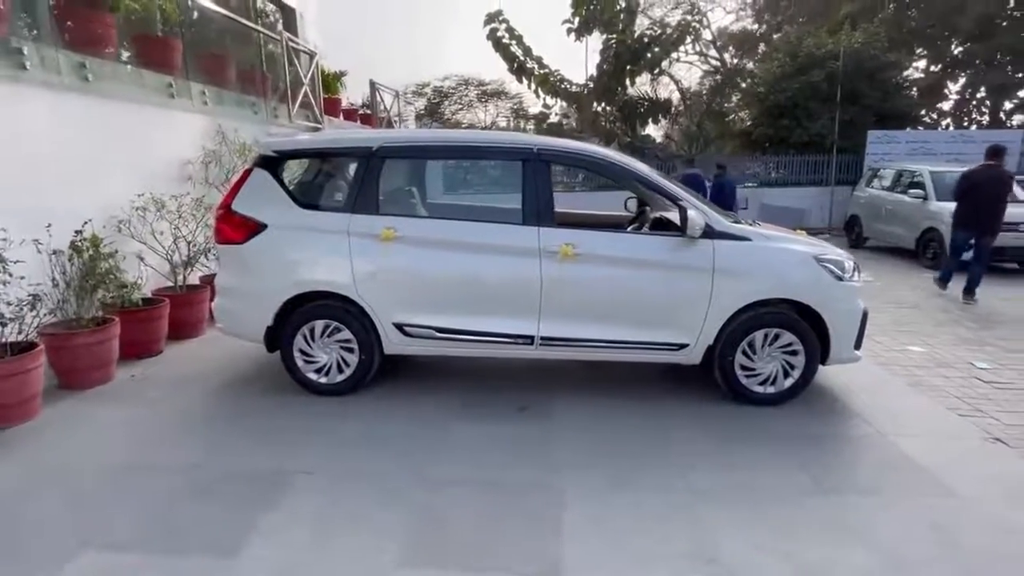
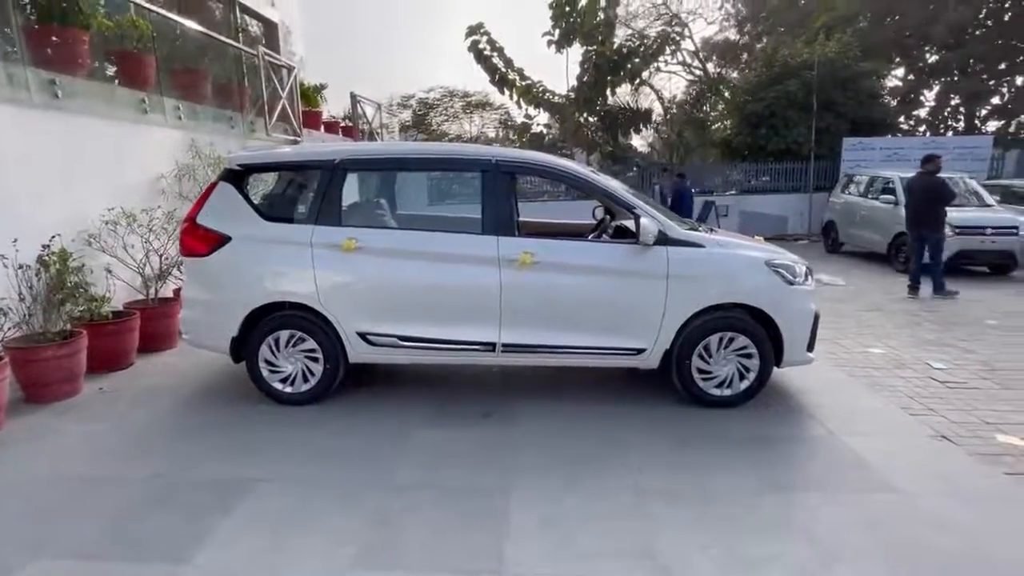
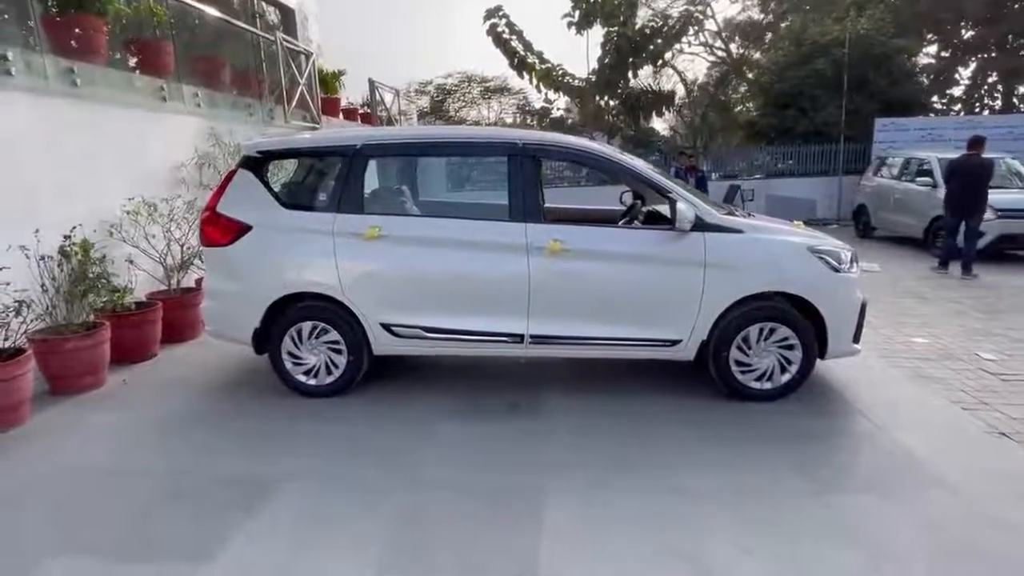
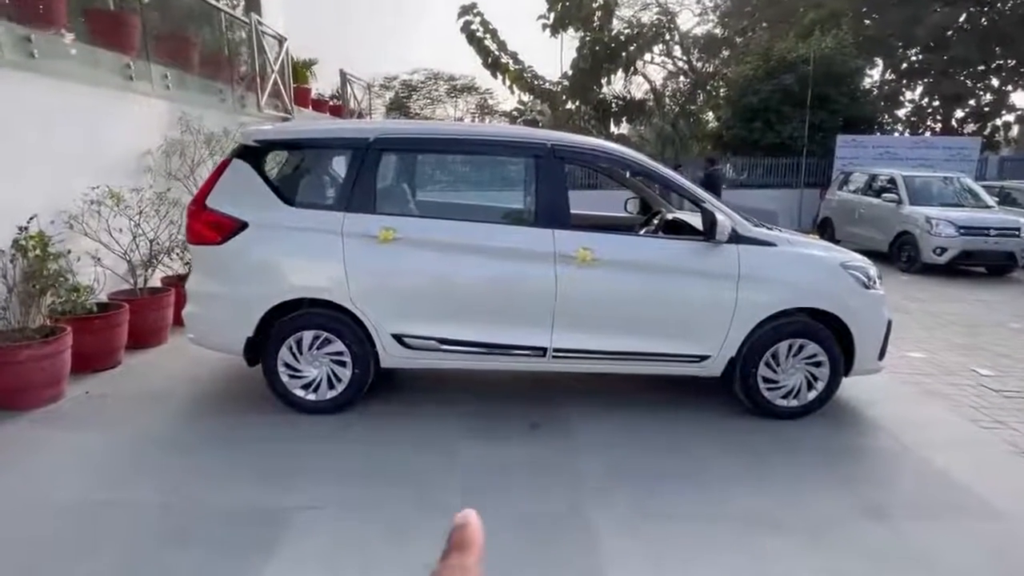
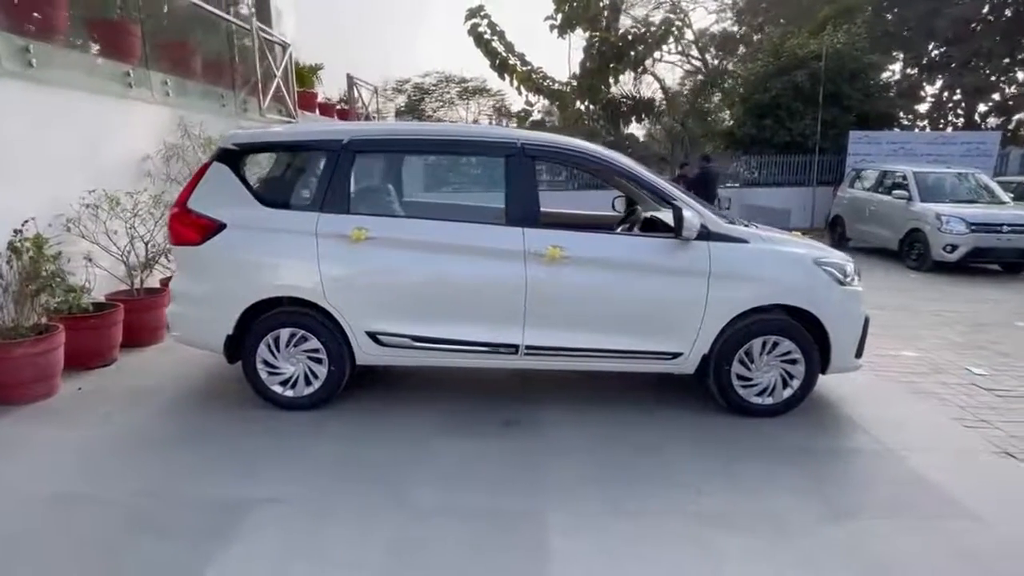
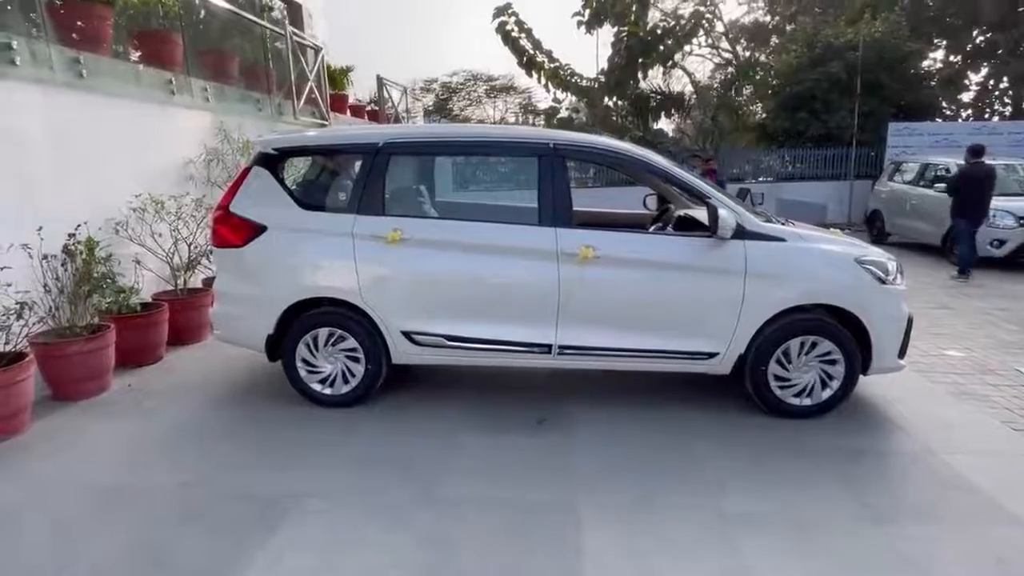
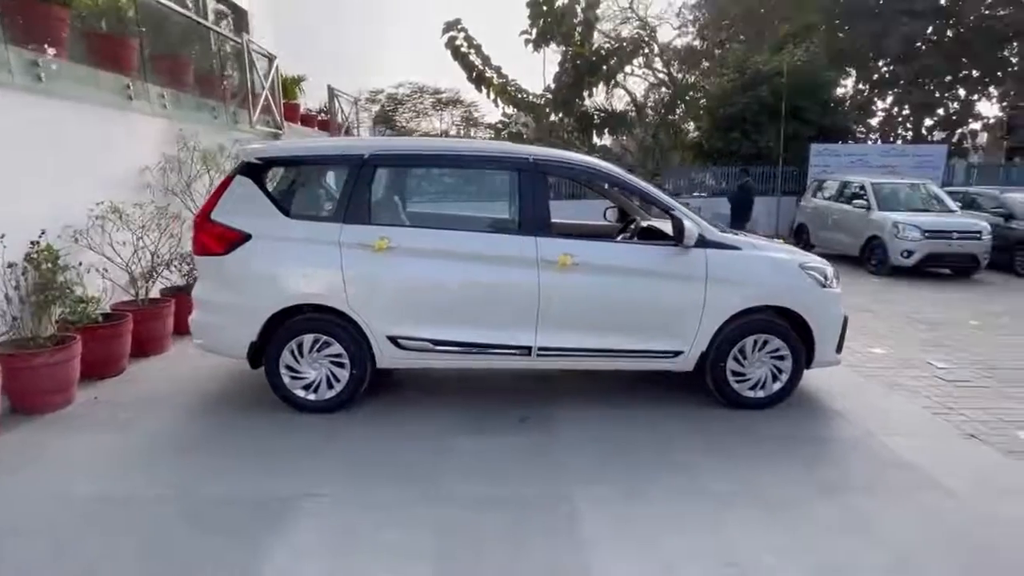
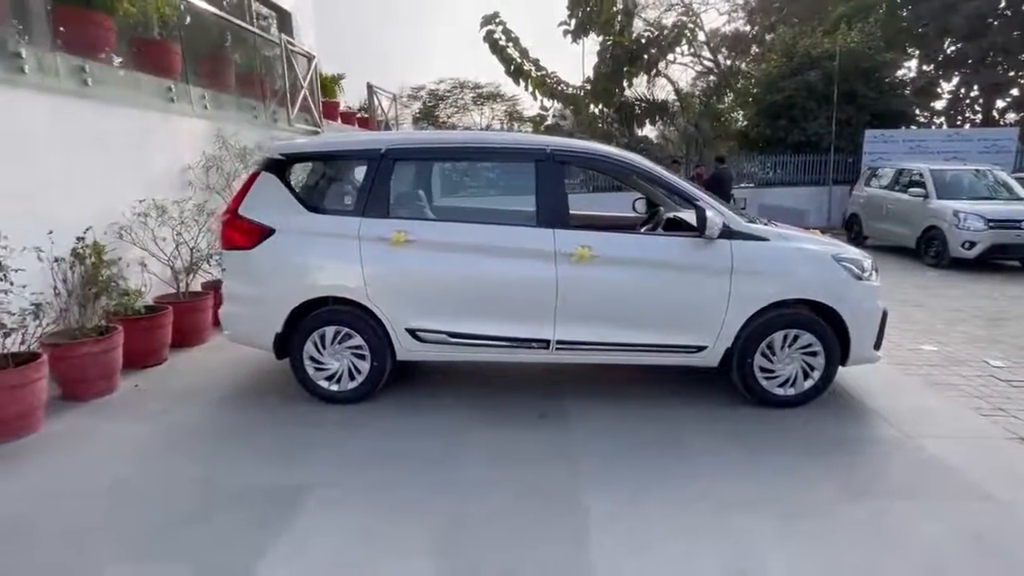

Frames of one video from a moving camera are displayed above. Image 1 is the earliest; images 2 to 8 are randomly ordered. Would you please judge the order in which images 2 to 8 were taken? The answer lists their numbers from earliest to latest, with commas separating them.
2, 3, 6, 7, 4, 5, 8
